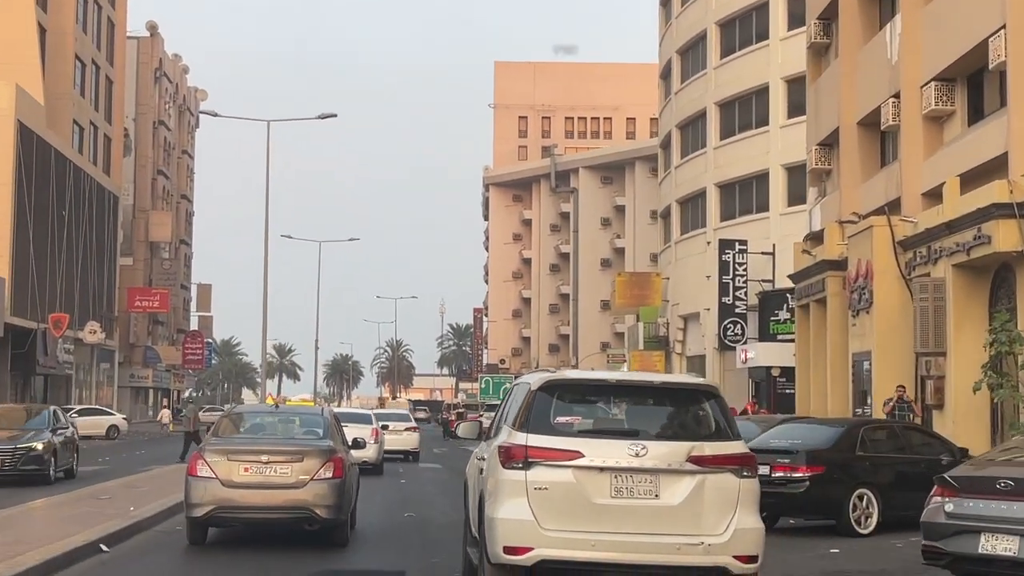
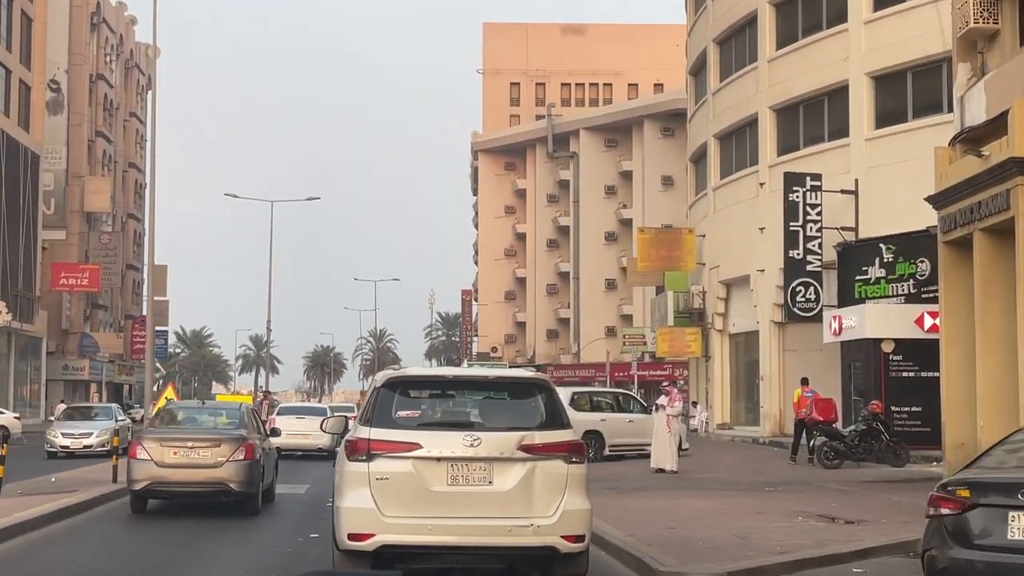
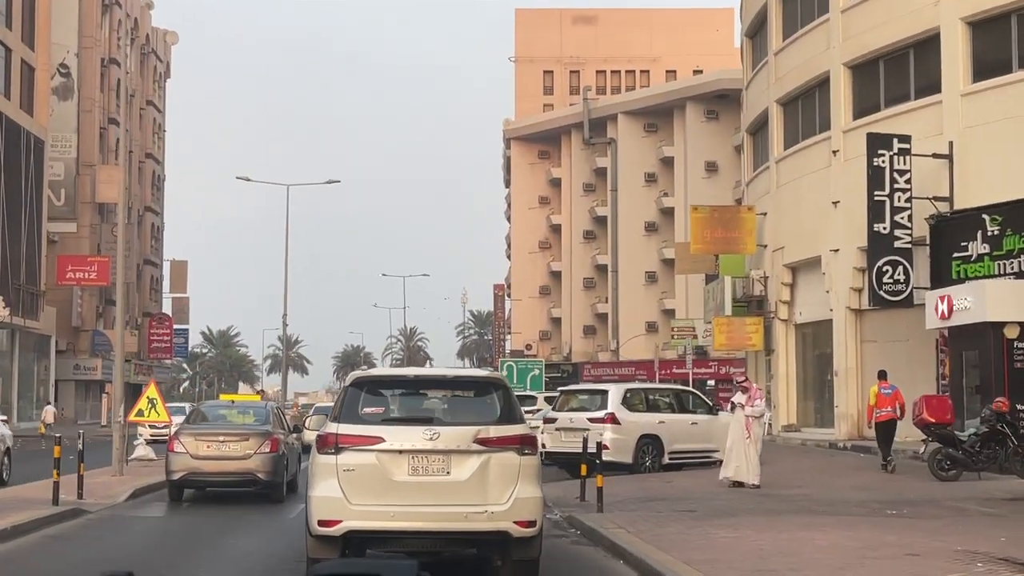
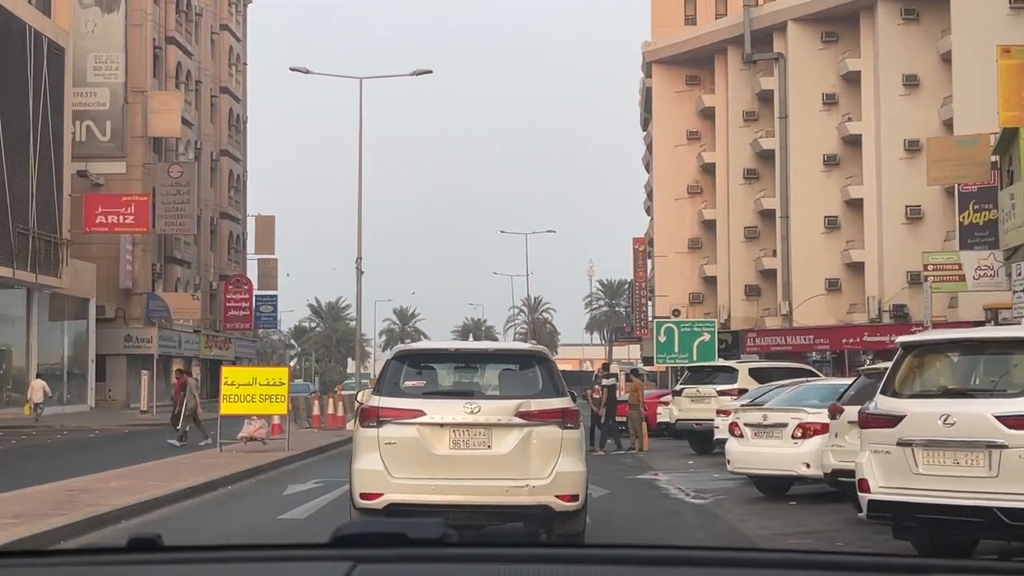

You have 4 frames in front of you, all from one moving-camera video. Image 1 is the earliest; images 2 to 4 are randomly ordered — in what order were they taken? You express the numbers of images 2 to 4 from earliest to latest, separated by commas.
2, 3, 4
